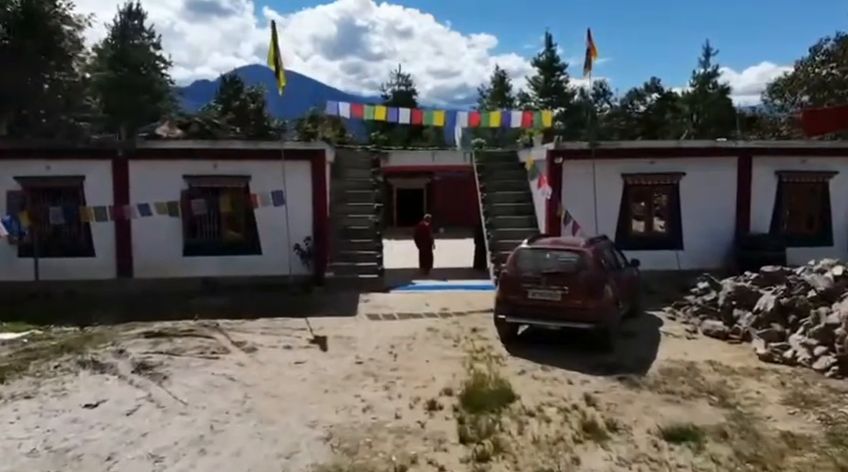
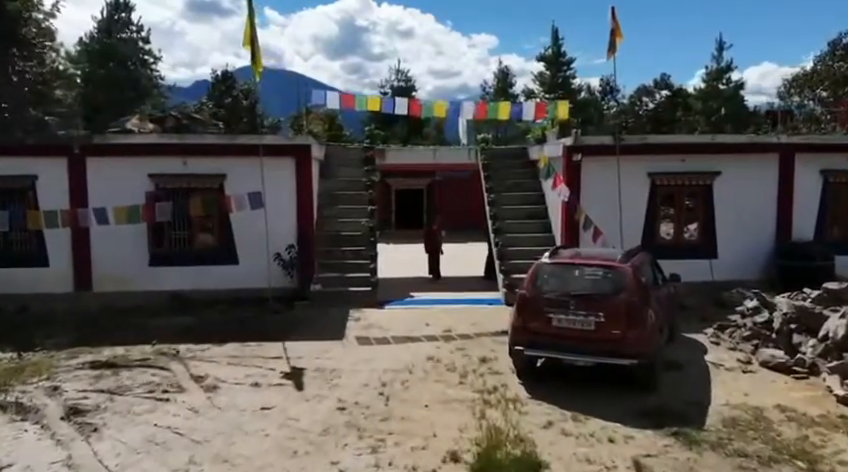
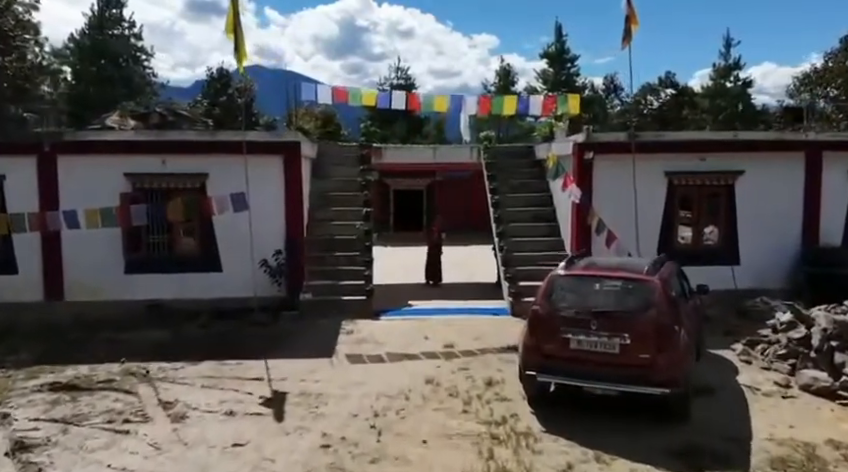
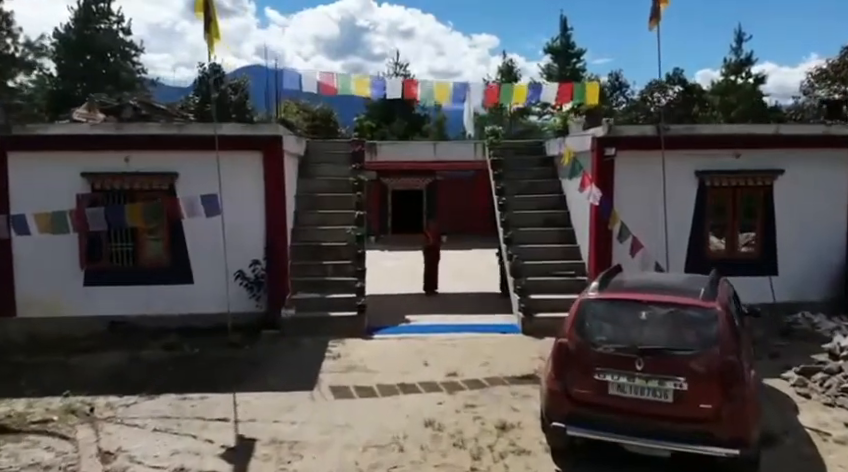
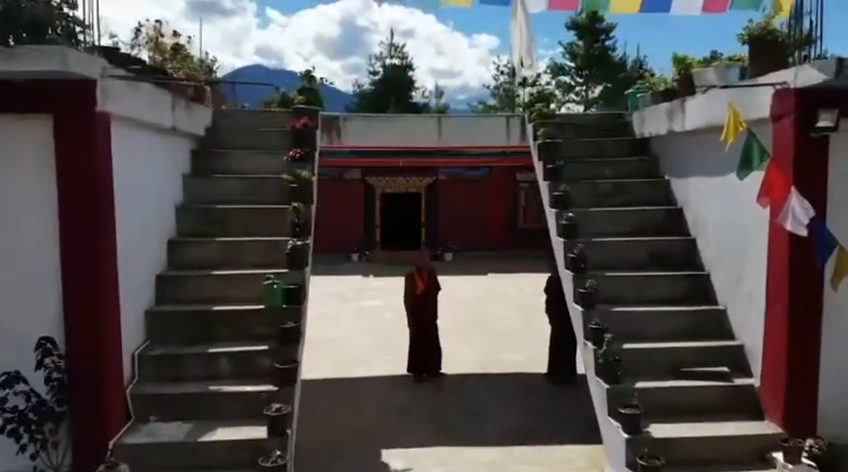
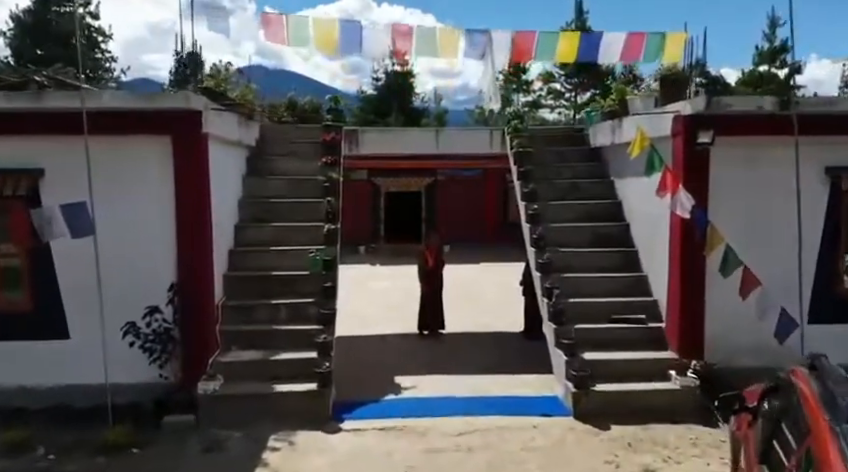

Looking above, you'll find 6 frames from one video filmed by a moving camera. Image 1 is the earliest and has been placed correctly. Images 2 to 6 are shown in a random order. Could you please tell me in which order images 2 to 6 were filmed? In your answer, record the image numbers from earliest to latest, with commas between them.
2, 3, 4, 6, 5
